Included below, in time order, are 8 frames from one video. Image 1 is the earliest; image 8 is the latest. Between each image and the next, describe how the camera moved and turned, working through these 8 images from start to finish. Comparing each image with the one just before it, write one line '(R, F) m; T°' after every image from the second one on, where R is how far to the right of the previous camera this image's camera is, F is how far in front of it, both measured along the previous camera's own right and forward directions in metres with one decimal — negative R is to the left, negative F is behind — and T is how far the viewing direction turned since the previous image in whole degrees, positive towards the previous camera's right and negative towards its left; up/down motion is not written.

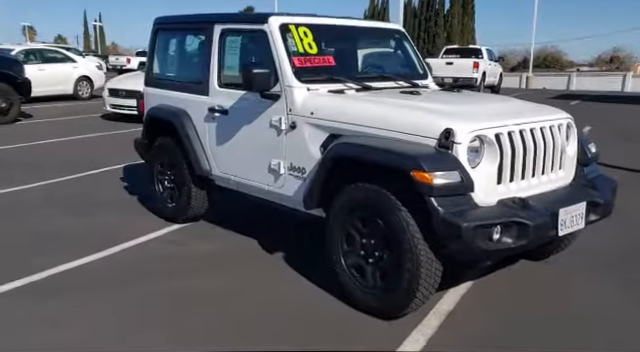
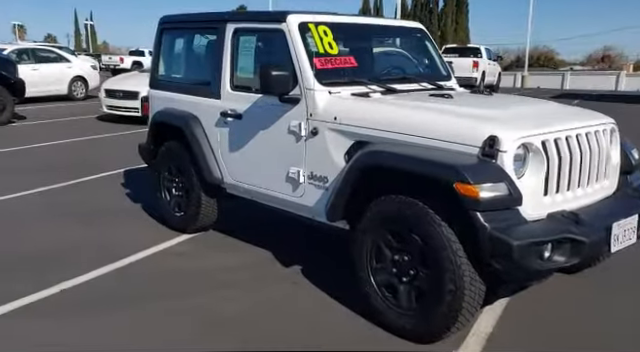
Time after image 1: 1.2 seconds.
(-0.2, +0.2) m; +1°
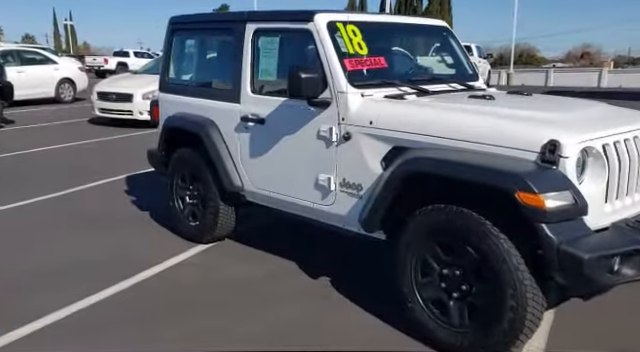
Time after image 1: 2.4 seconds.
(-0.3, +0.2) m; +2°
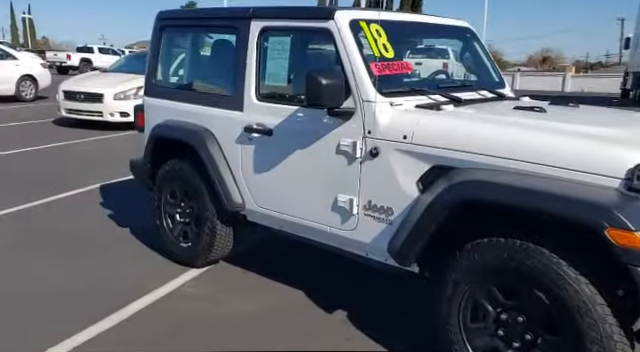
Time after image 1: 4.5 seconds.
(-0.3, +0.5) m; +4°
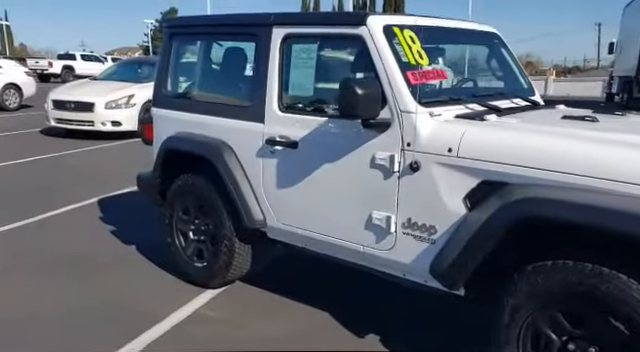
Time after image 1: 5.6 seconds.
(-0.3, +0.2) m; +2°
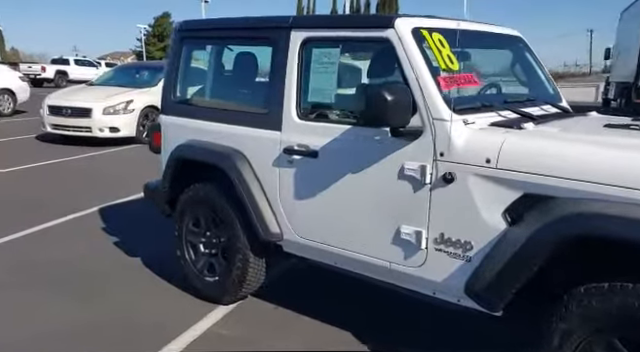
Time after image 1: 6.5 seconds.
(-0.2, +0.2) m; +1°
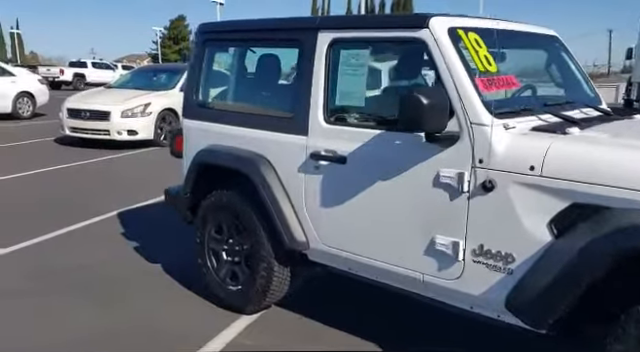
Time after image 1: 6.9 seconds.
(-0.1, +0.1) m; -2°
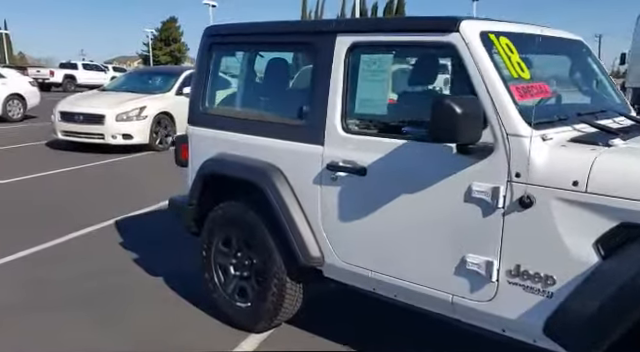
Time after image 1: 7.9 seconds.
(-0.1, +0.2) m; +1°
